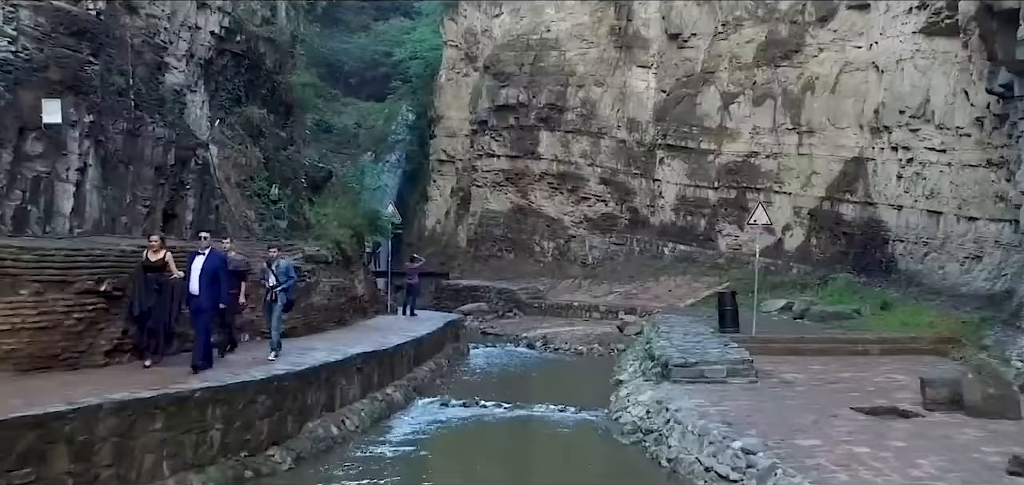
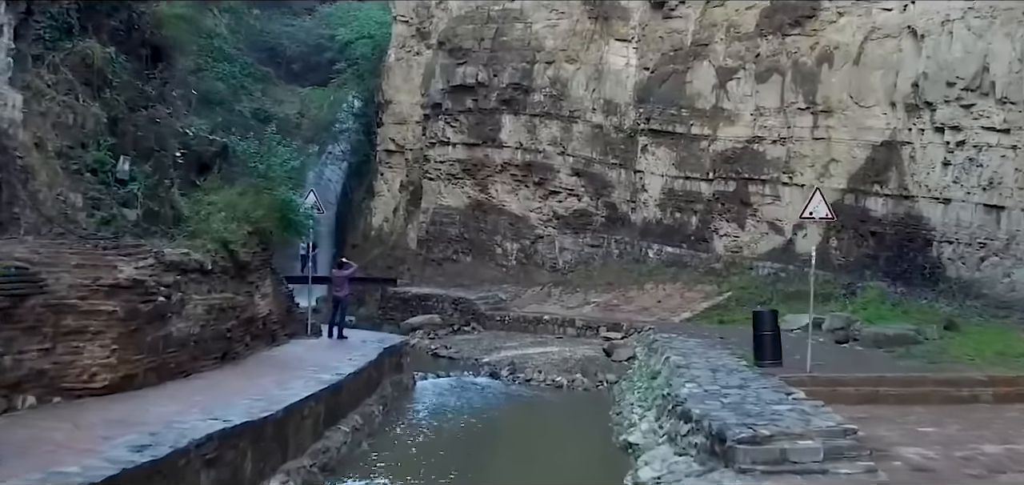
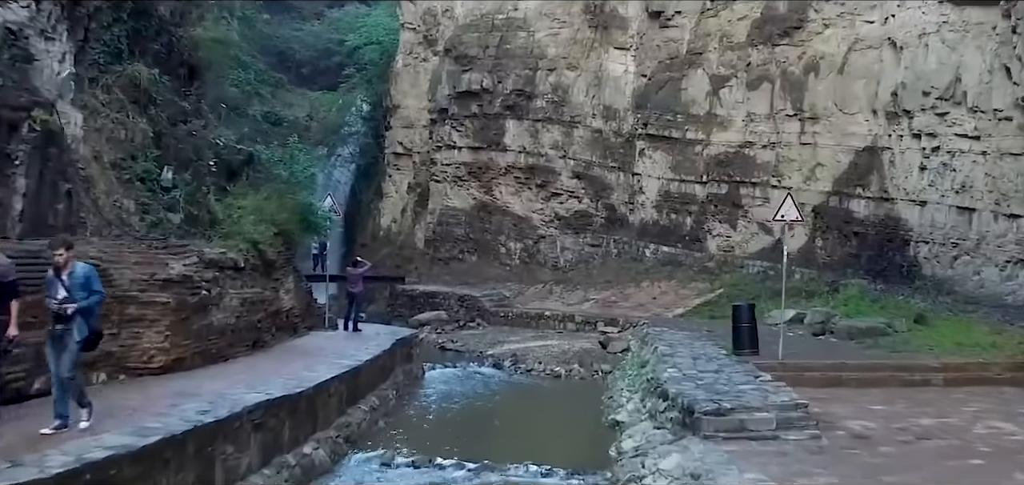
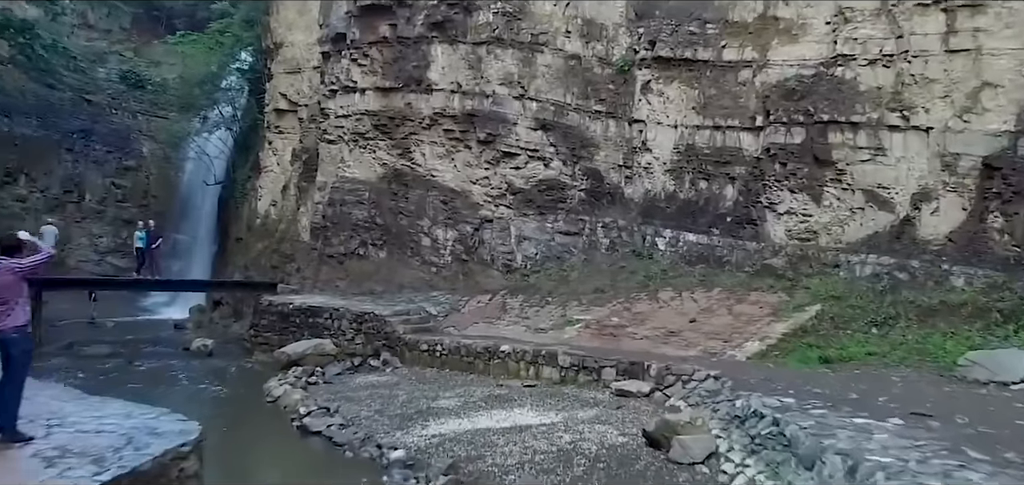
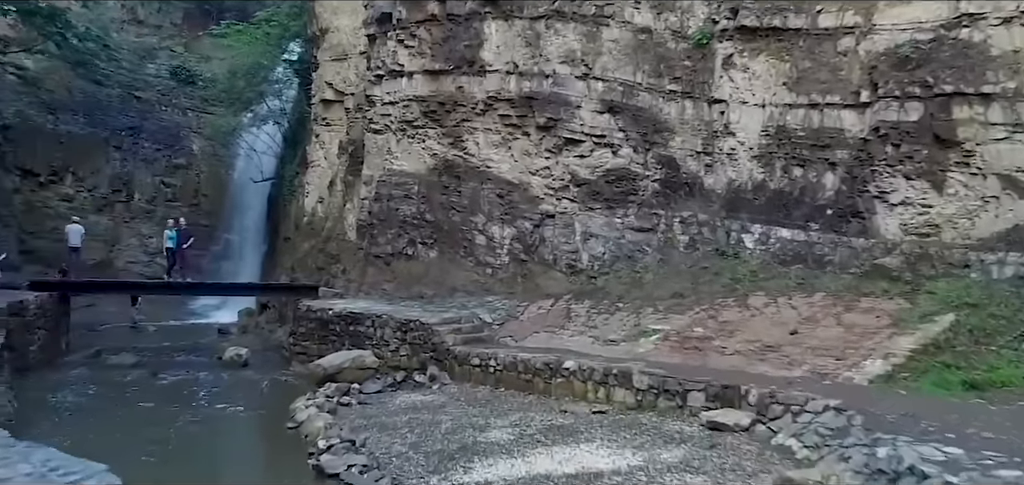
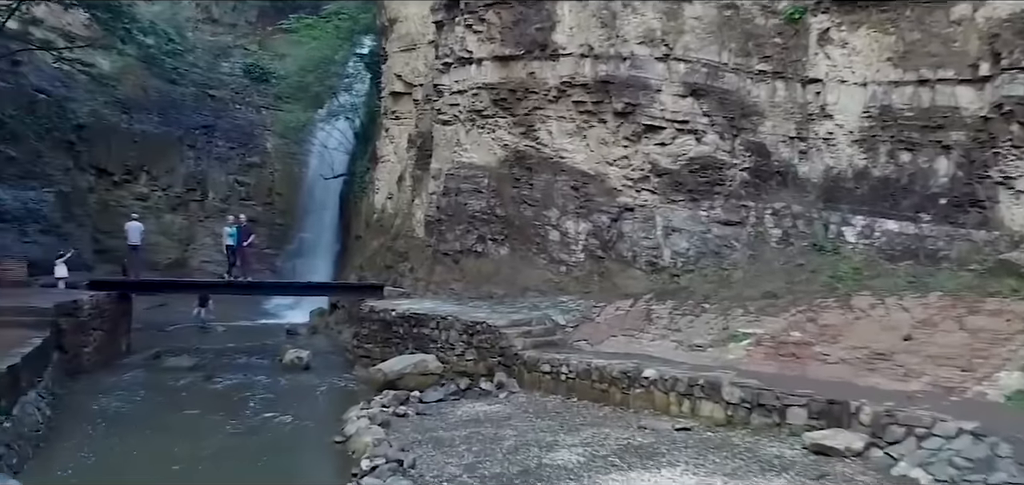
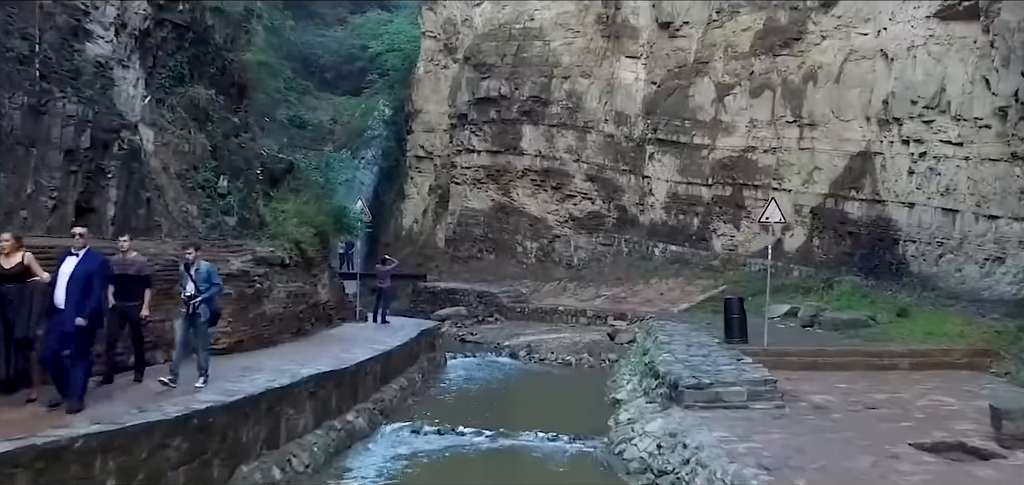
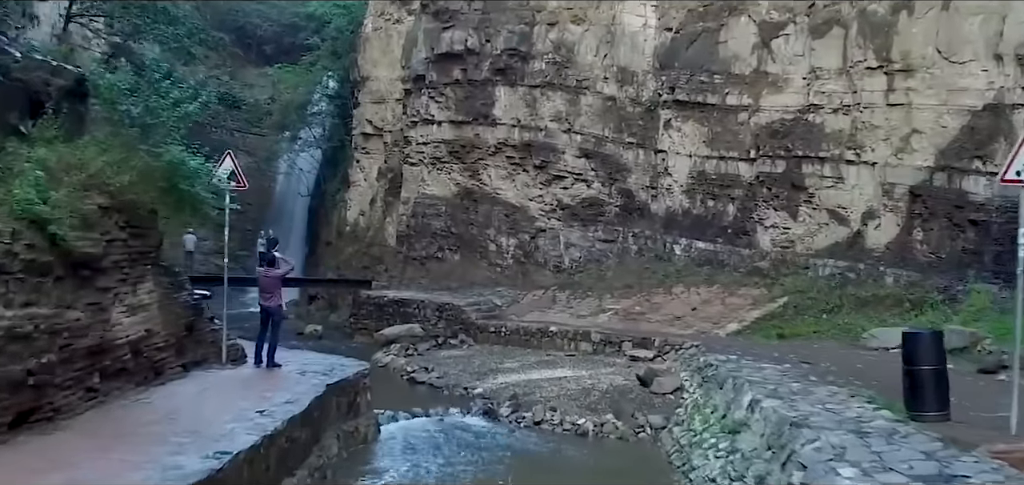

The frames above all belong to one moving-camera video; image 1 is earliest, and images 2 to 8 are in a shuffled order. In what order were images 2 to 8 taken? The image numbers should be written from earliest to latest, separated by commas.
7, 3, 2, 8, 4, 5, 6
